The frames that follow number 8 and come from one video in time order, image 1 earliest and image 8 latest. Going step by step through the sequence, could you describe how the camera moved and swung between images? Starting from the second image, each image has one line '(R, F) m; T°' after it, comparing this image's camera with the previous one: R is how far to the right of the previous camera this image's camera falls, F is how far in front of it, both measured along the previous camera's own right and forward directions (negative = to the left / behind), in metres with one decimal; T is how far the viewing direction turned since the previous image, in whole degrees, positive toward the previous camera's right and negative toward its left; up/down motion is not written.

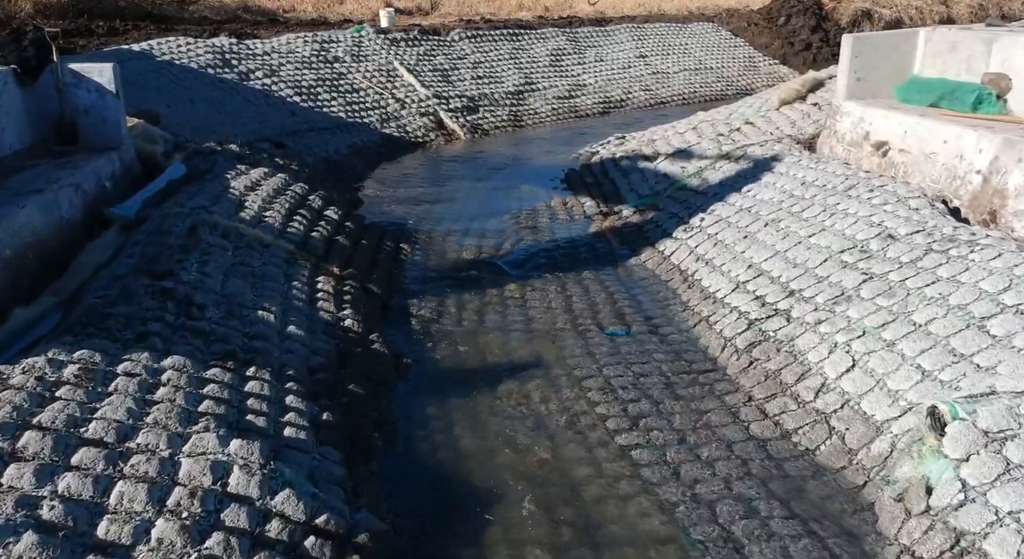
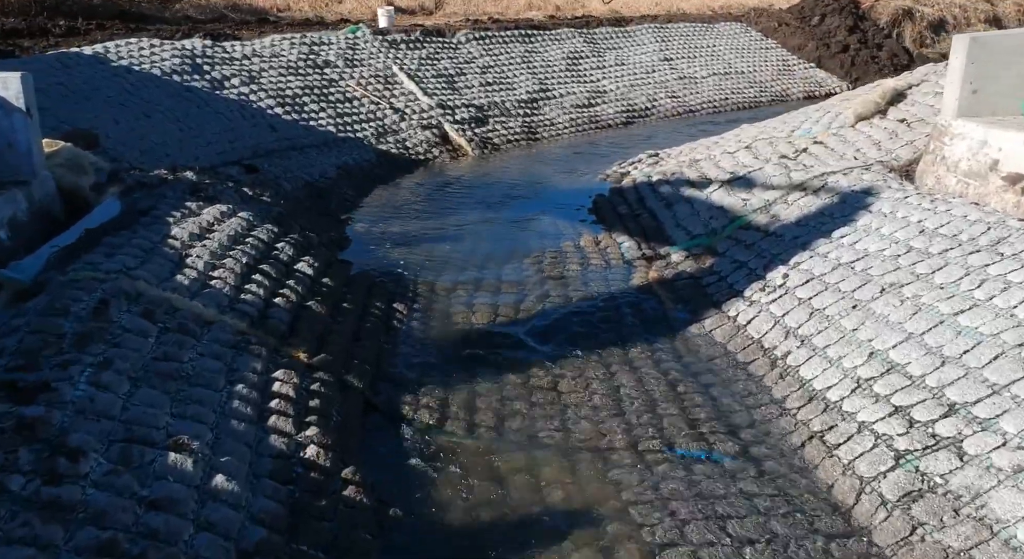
(-0.2, +2.1) m; 0°
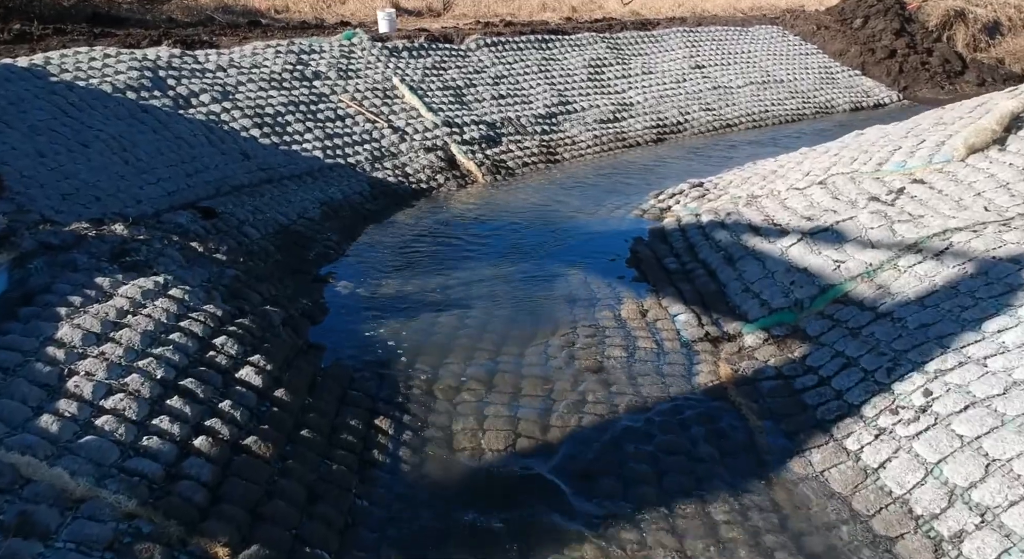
(-0.1, +2.1) m; -1°
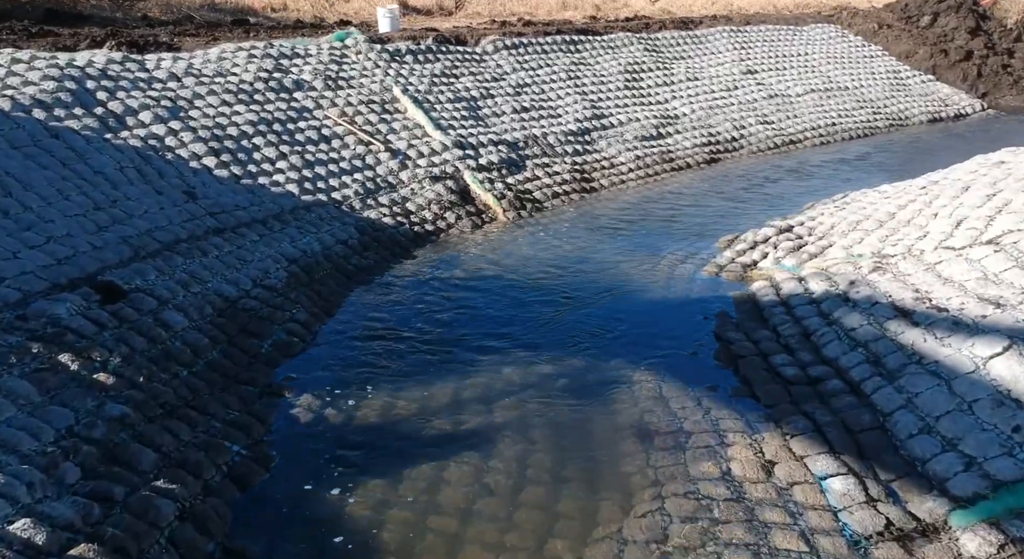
(-0.2, +2.7) m; -1°
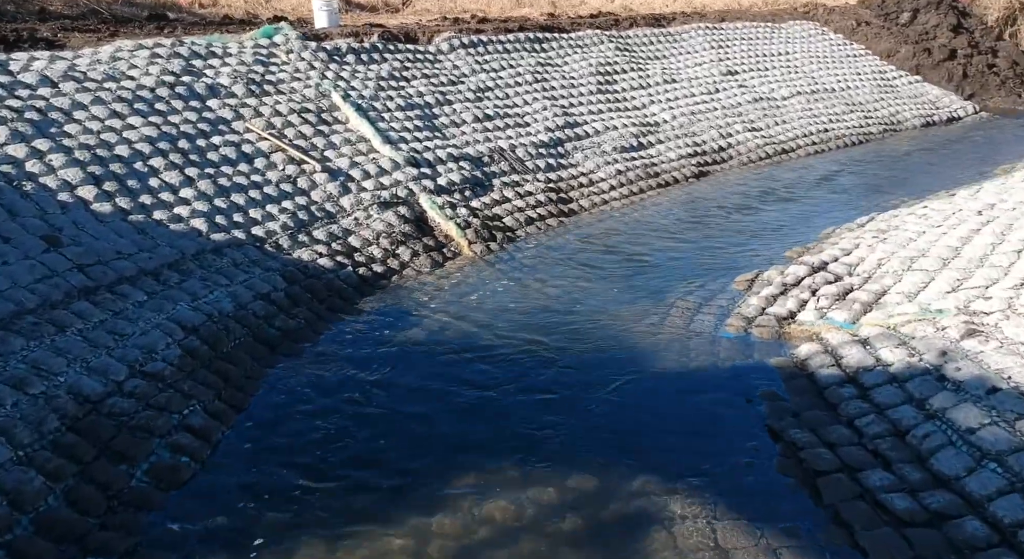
(-0.1, +1.8) m; +3°
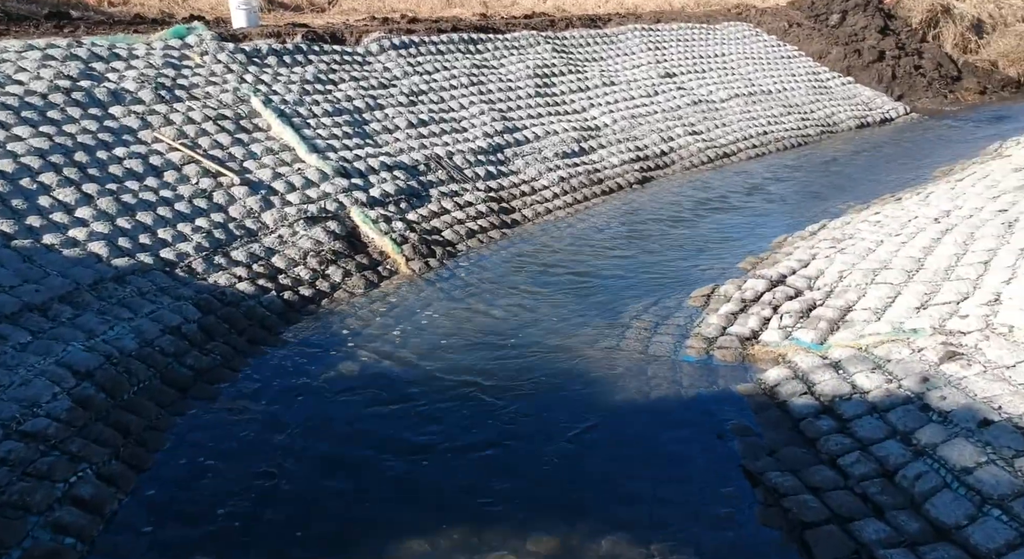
(0.0, +0.5) m; +4°
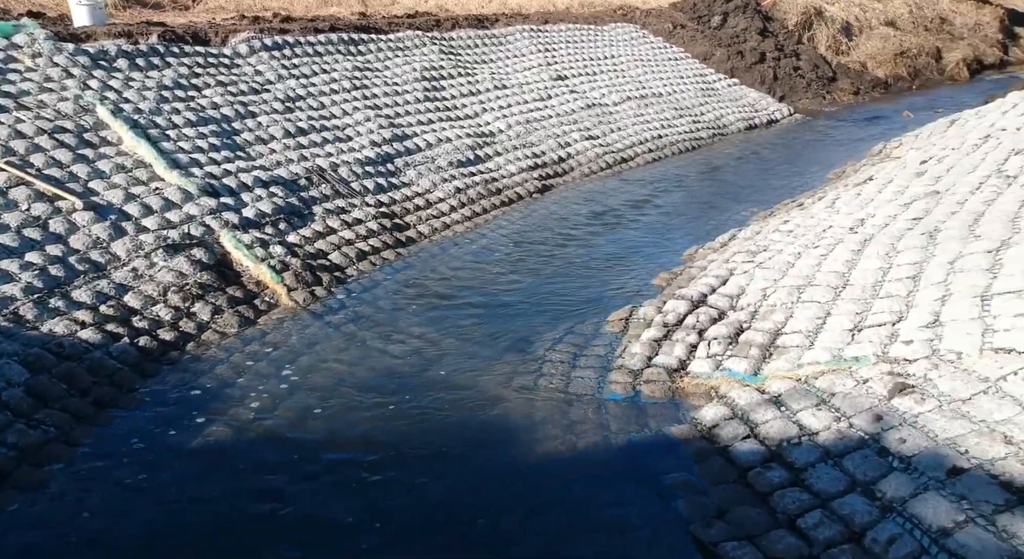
(-0.1, +0.6) m; +7°
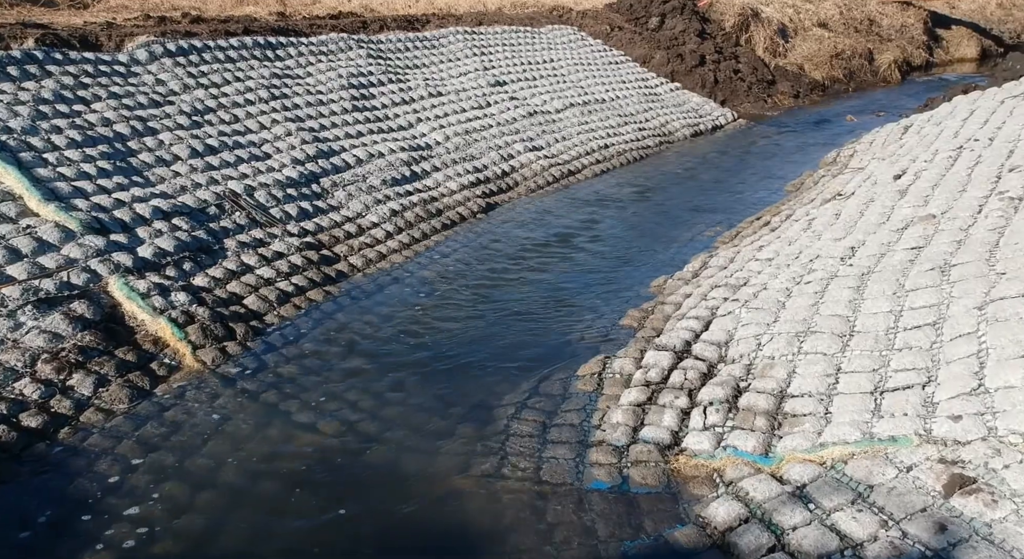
(-0.1, +1.0) m; +4°
